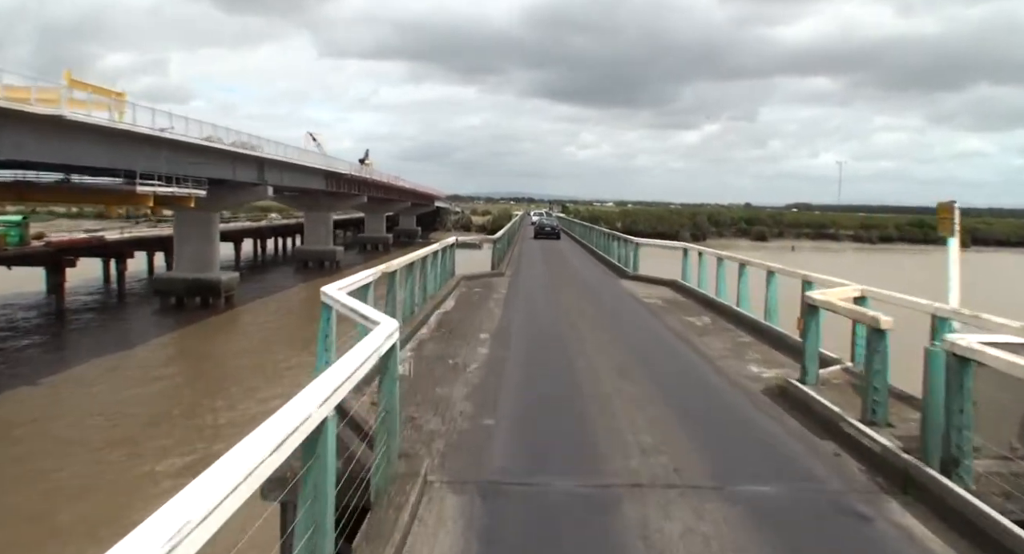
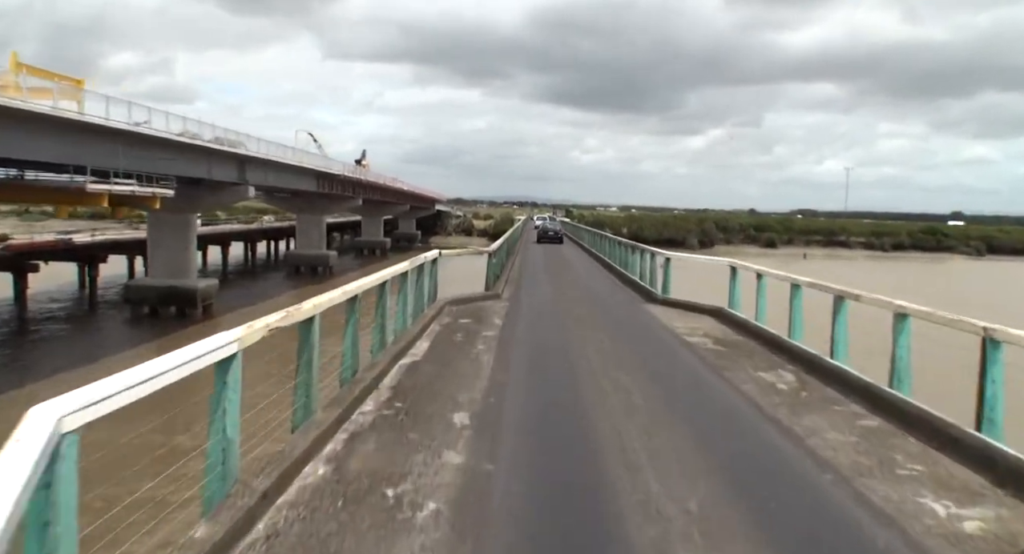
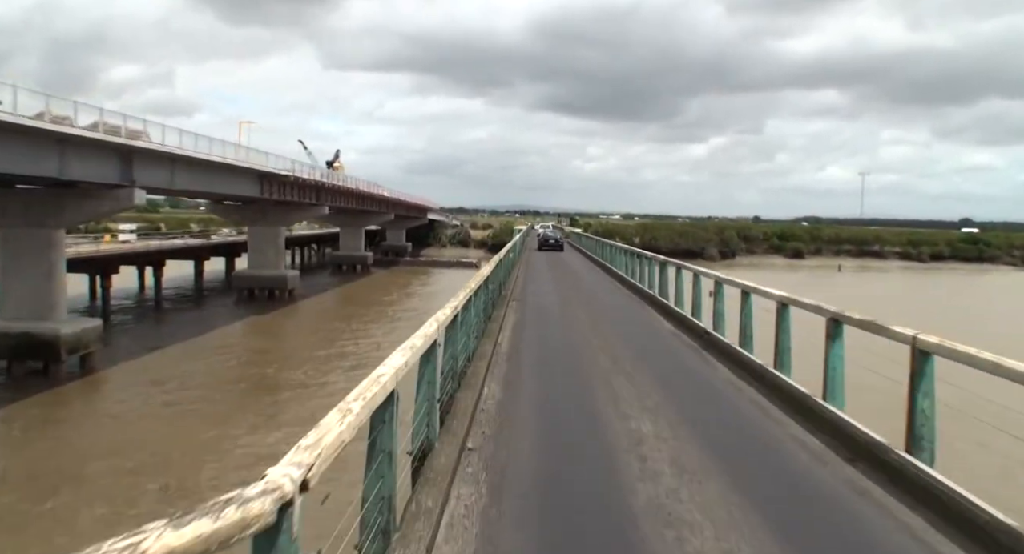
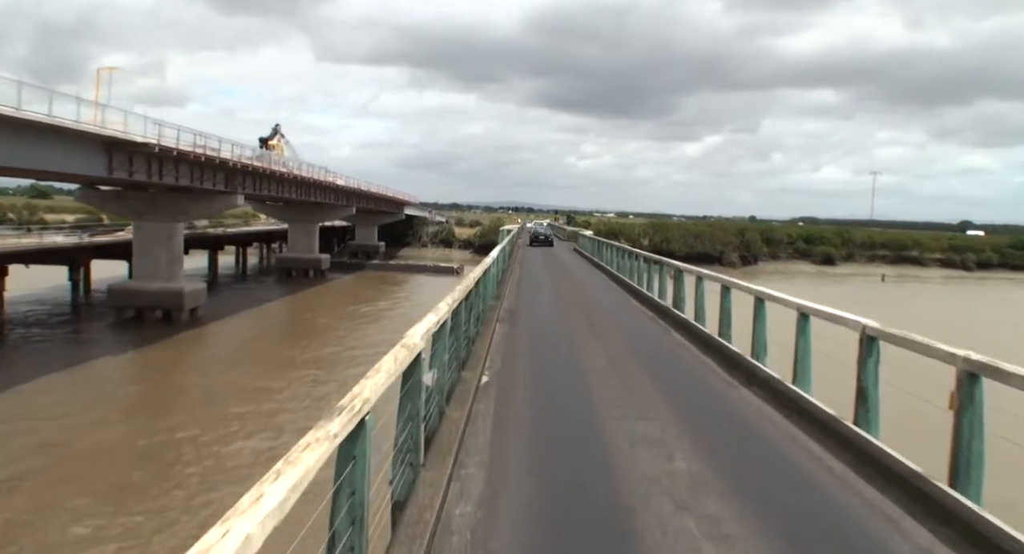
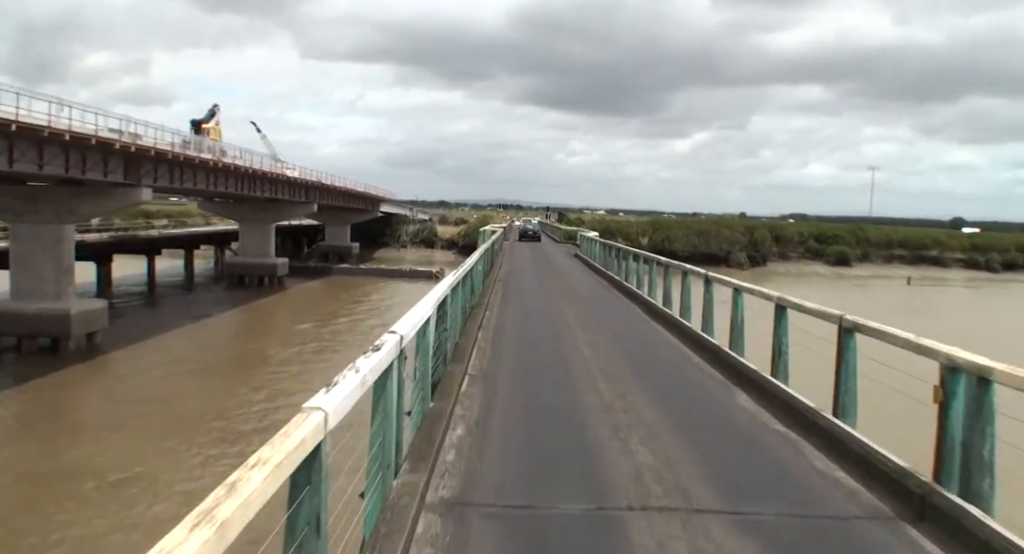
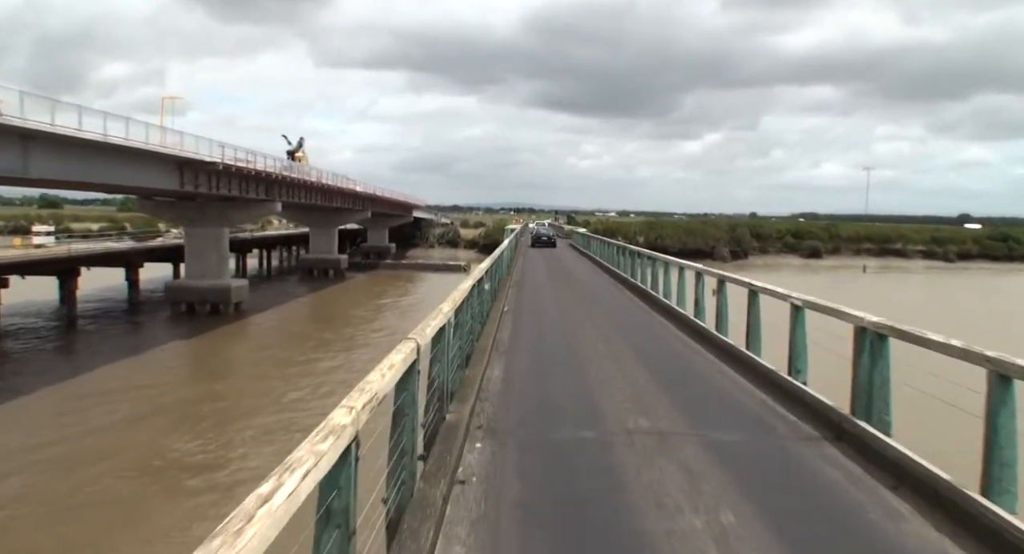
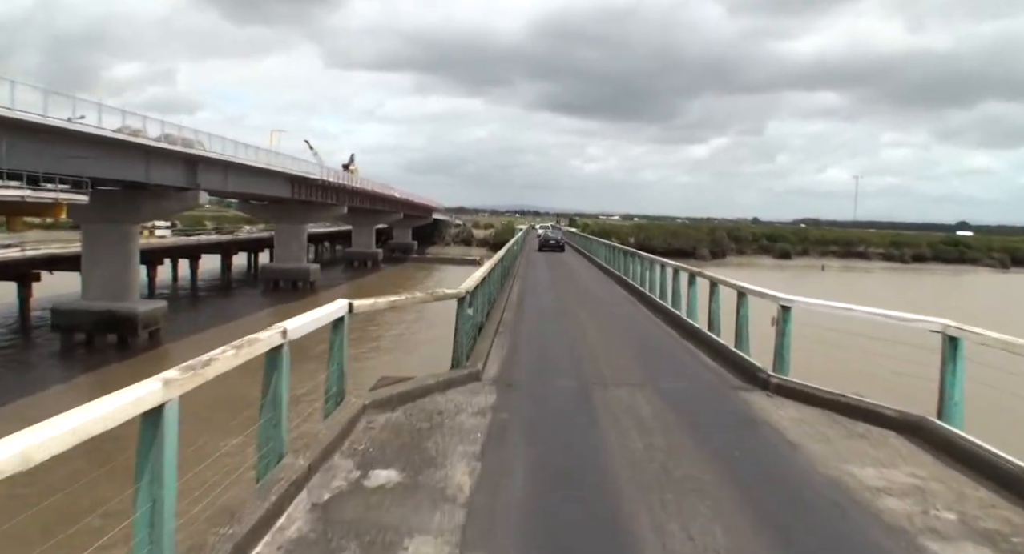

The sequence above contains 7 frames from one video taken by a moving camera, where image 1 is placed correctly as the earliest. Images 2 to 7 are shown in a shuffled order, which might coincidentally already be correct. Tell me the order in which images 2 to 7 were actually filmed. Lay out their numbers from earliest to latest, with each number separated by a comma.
2, 7, 3, 6, 4, 5
